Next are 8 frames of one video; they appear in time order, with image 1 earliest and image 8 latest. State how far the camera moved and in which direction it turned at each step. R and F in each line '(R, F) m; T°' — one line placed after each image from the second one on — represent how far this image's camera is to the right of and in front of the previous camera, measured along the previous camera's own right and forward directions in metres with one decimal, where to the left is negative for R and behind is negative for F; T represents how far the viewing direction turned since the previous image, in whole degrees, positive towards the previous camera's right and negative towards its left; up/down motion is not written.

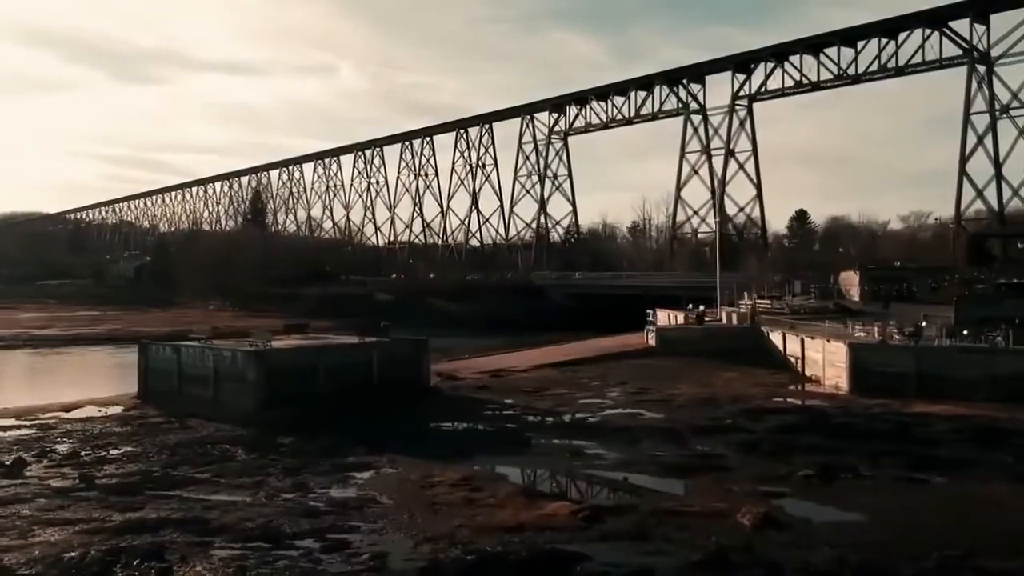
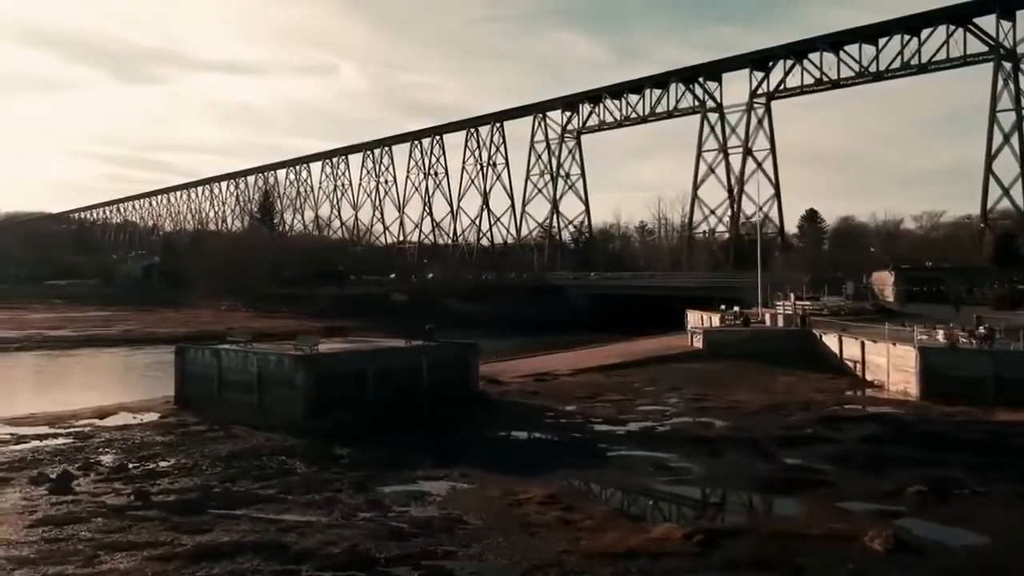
(-1.6, +1.1) m; 0°
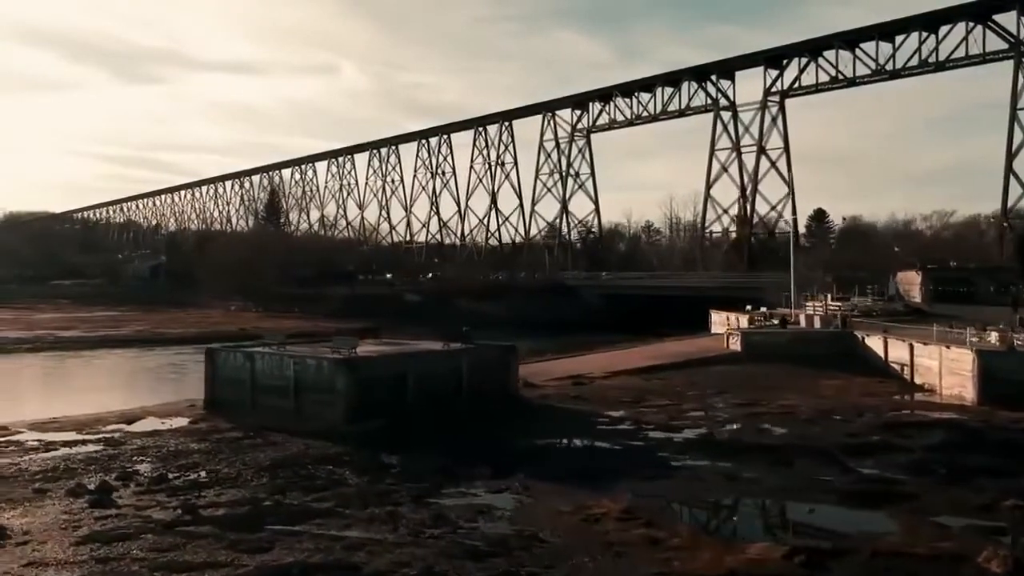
(-1.2, +0.8) m; 0°
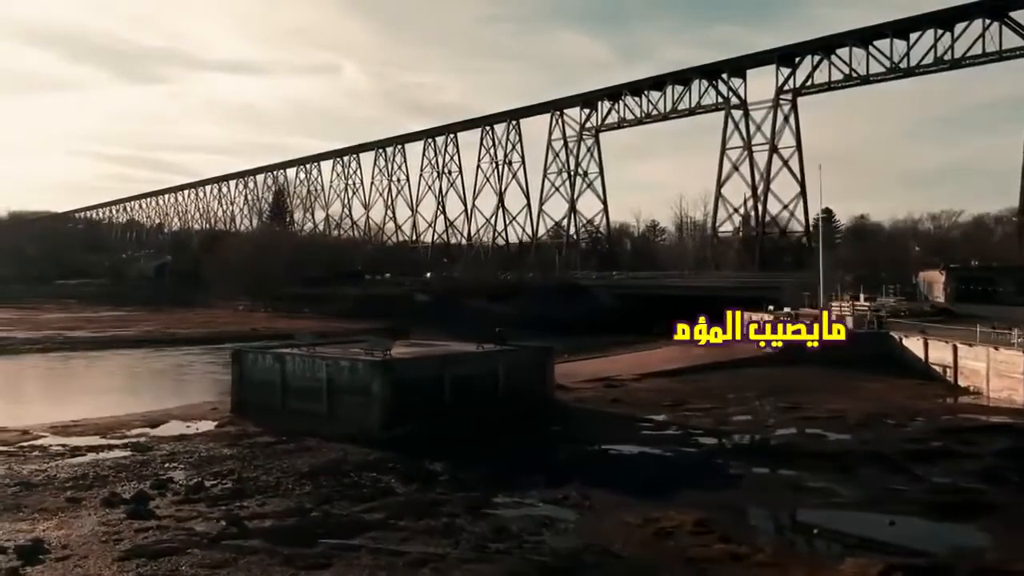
(-1.0, +0.7) m; 0°
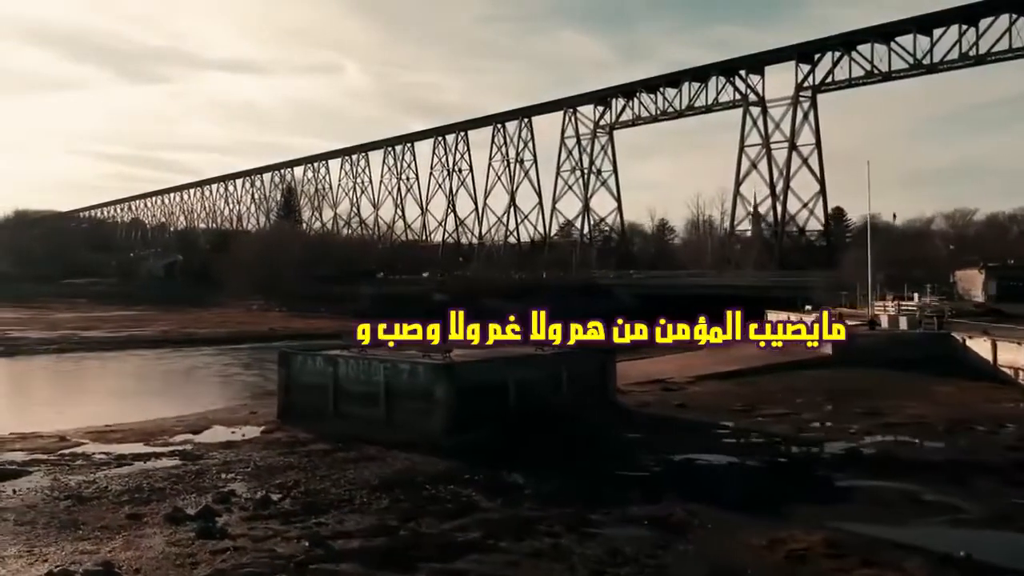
(-1.6, +1.1) m; 0°
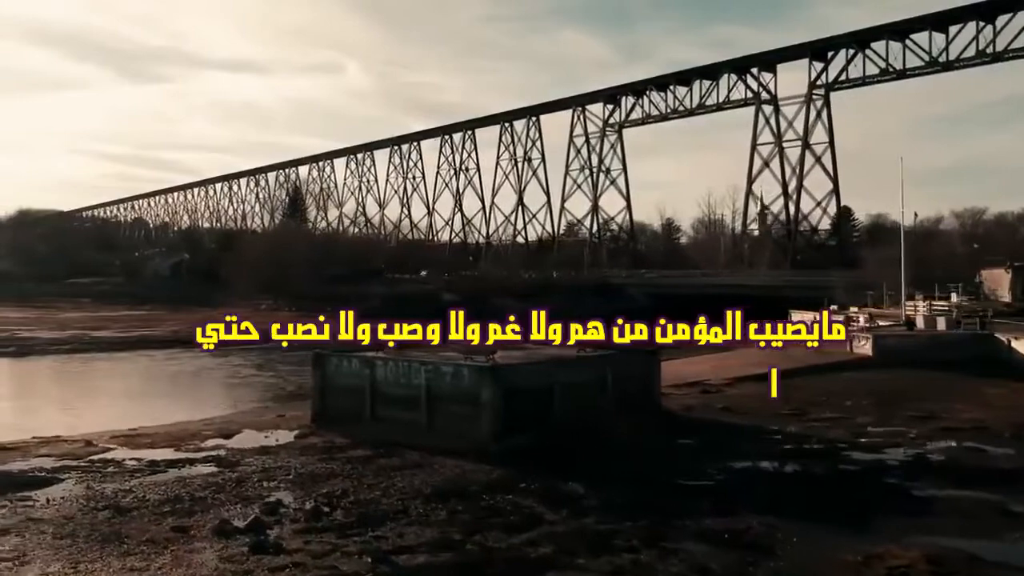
(-1.1, +0.7) m; 0°
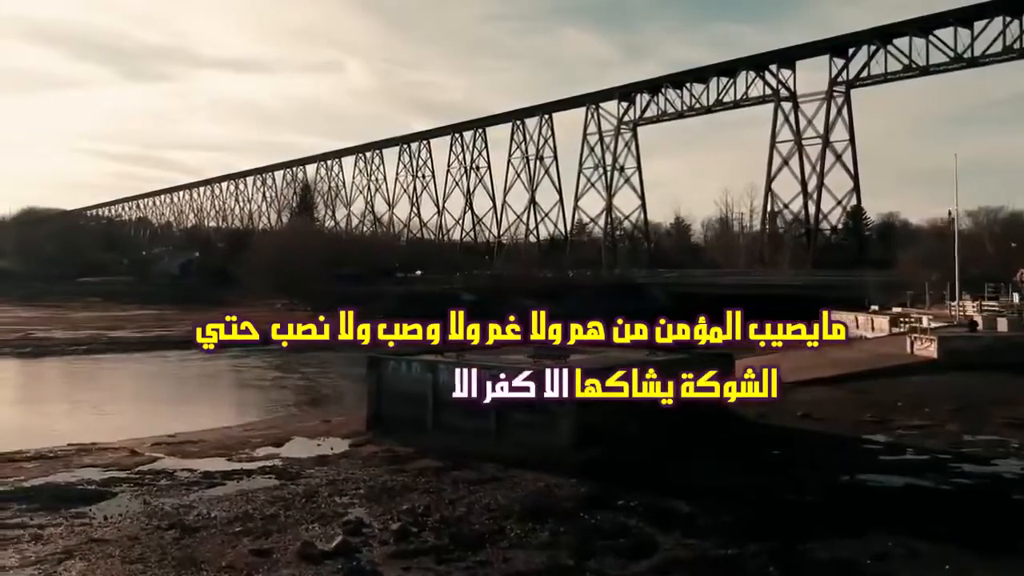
(-1.6, +1.1) m; 0°
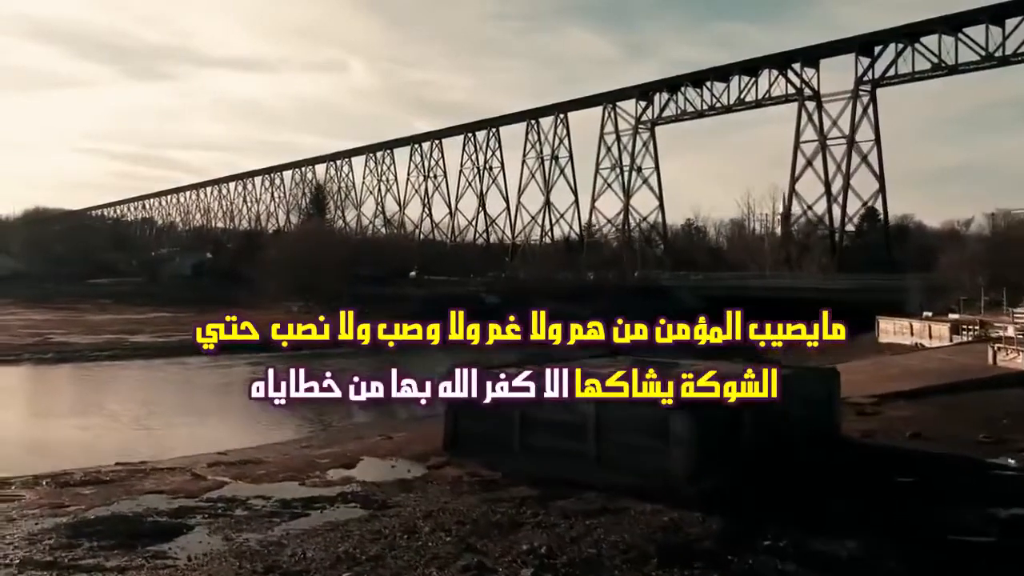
(-2.0, +1.4) m; 0°
